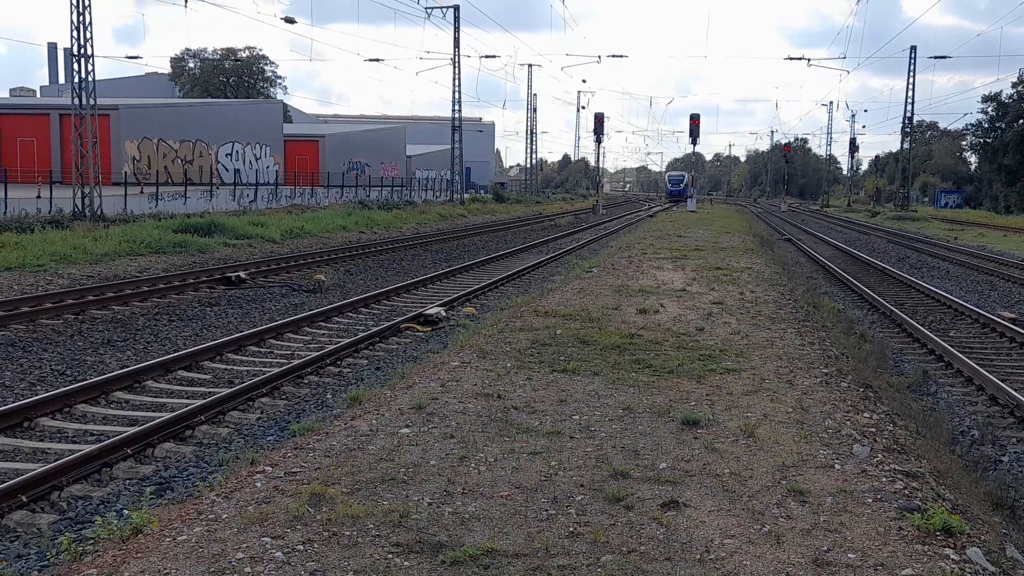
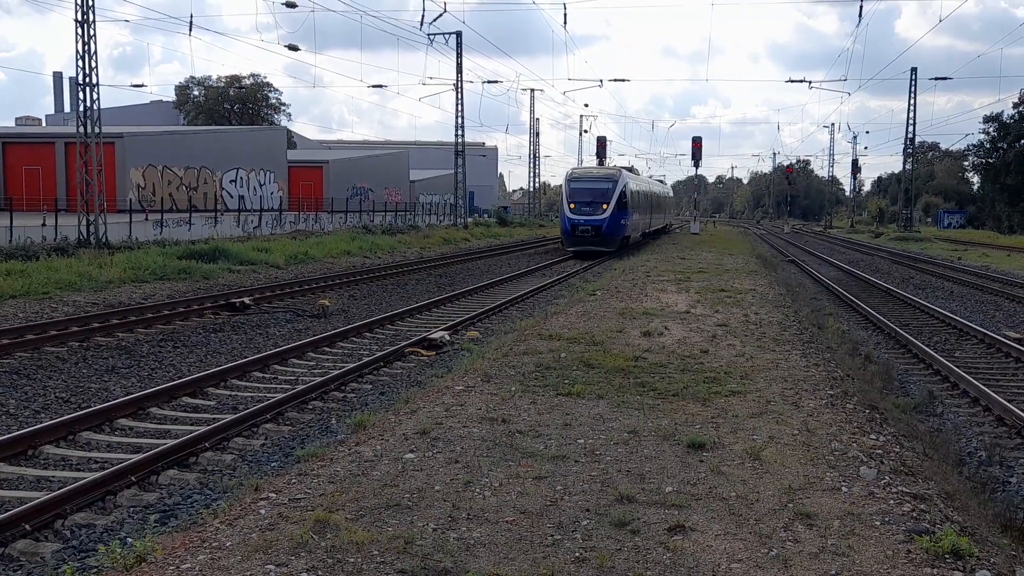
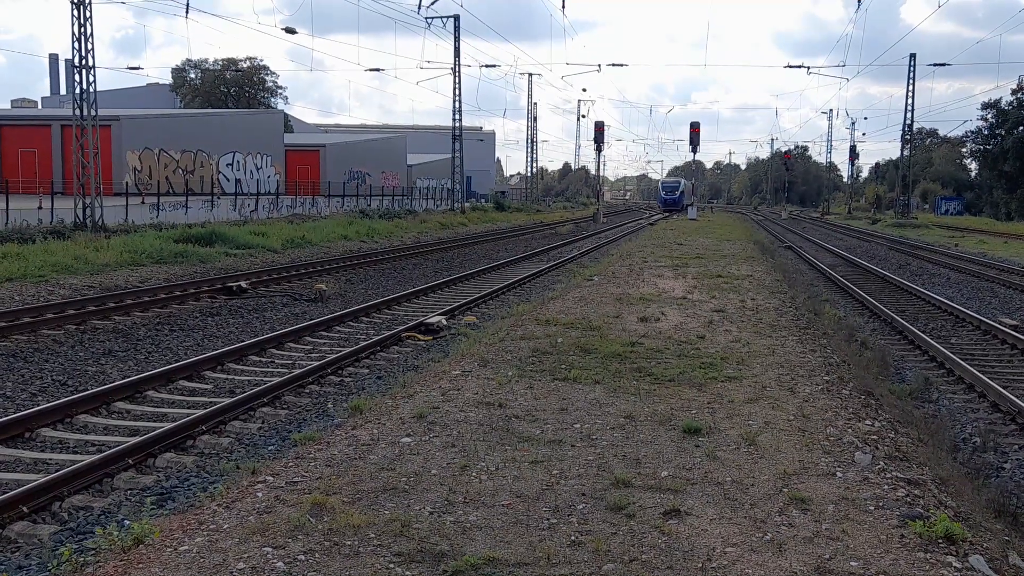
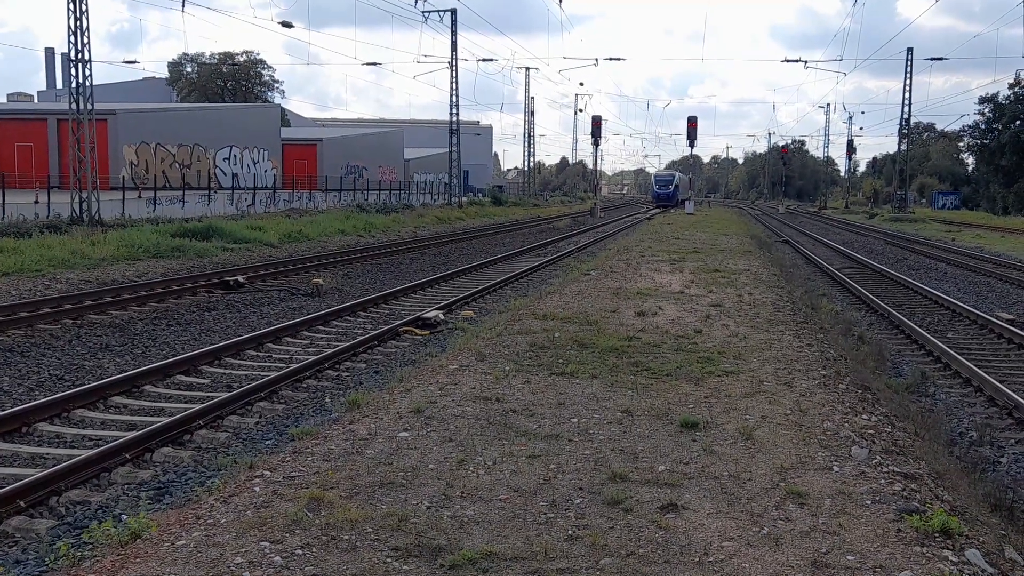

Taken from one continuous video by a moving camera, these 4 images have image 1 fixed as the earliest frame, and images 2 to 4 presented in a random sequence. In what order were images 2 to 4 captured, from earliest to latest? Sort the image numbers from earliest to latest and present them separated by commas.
3, 4, 2
